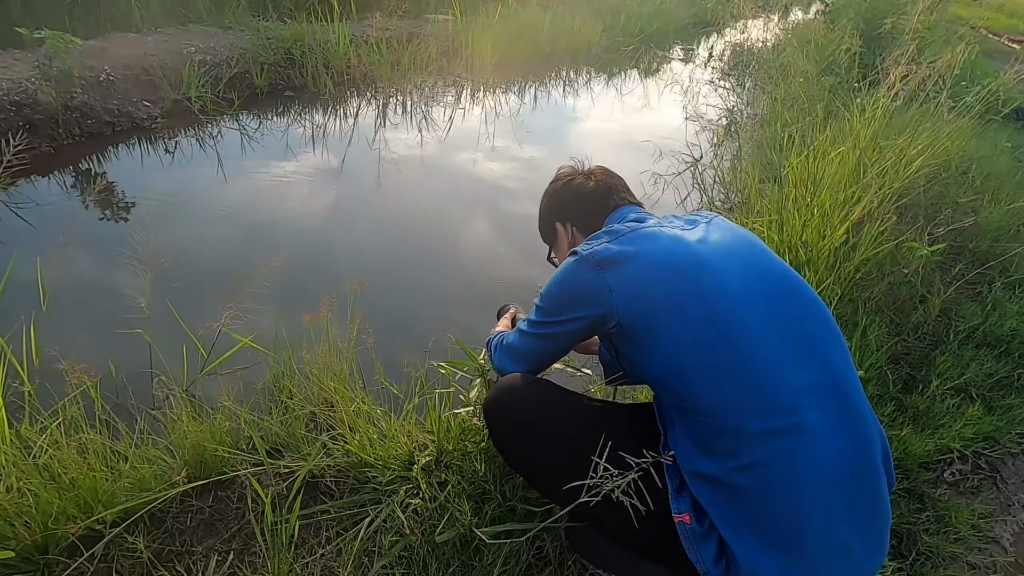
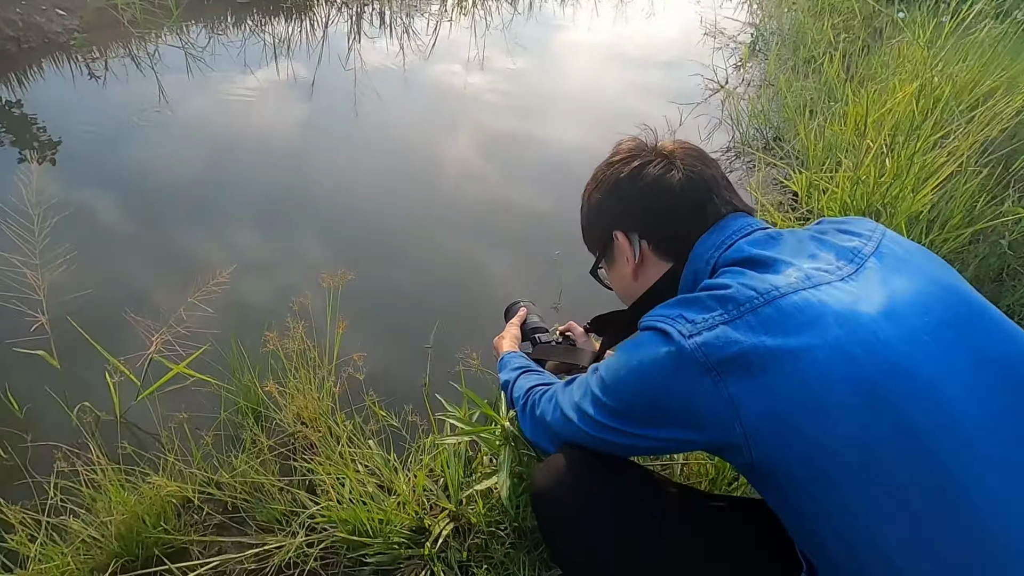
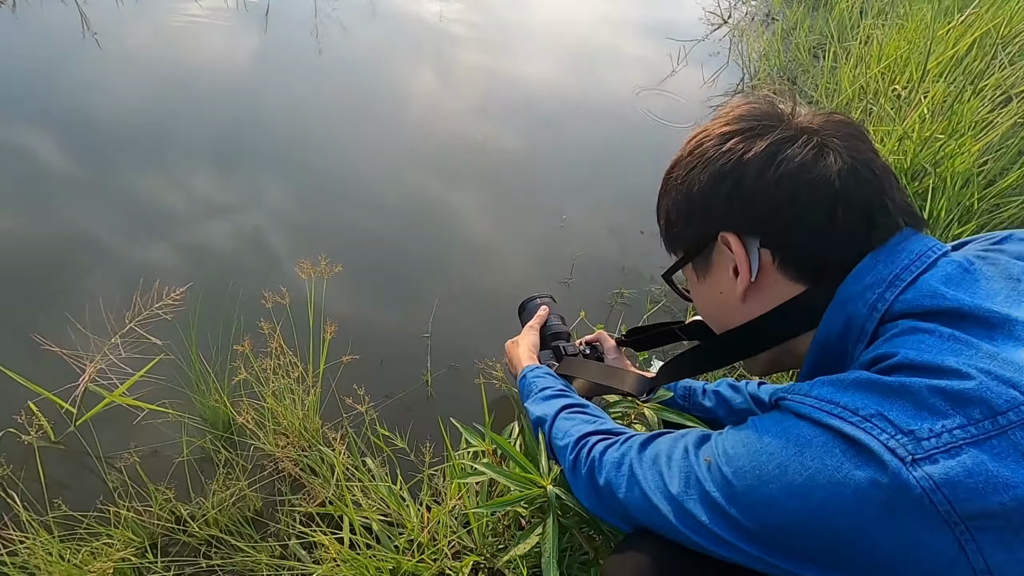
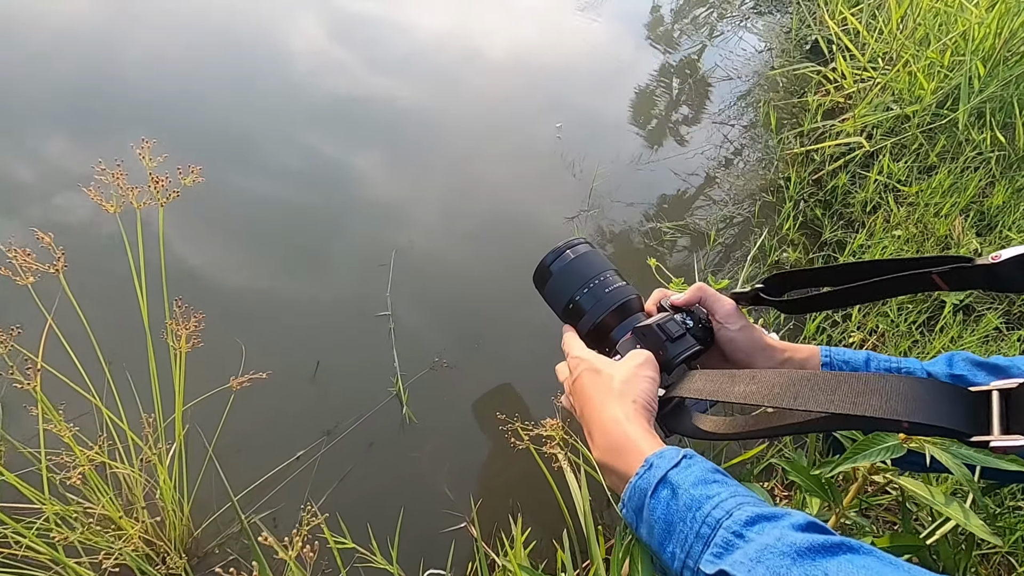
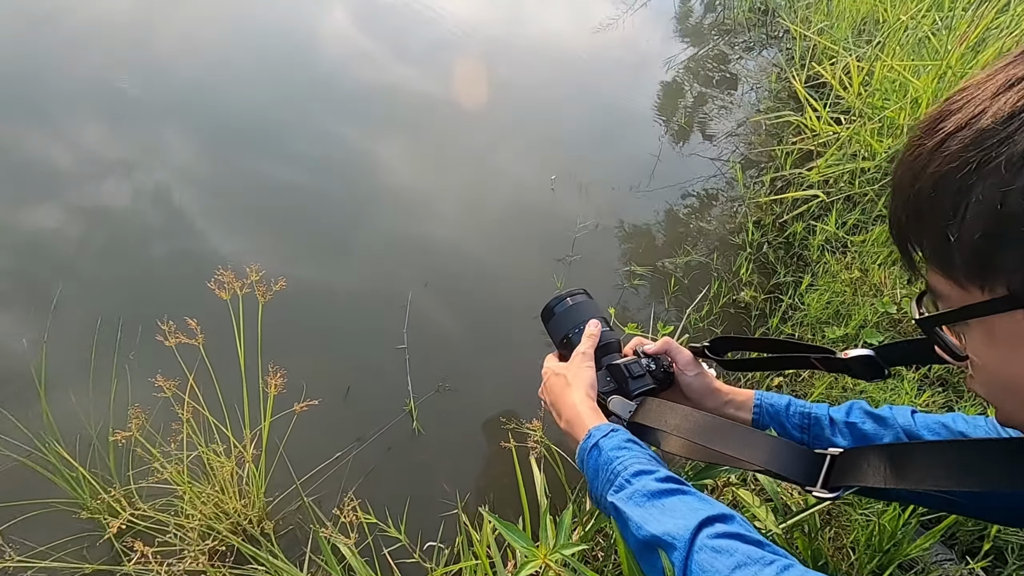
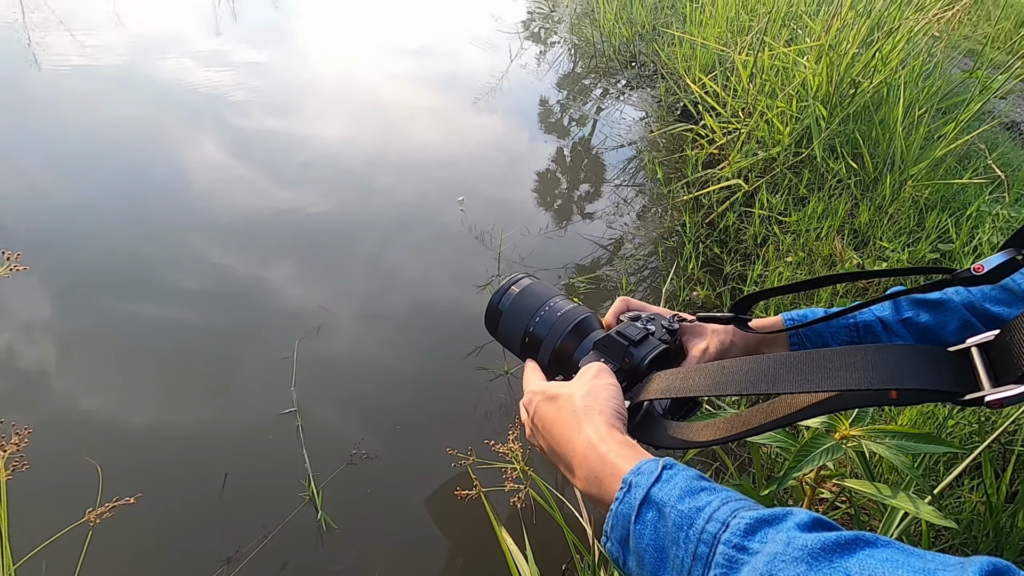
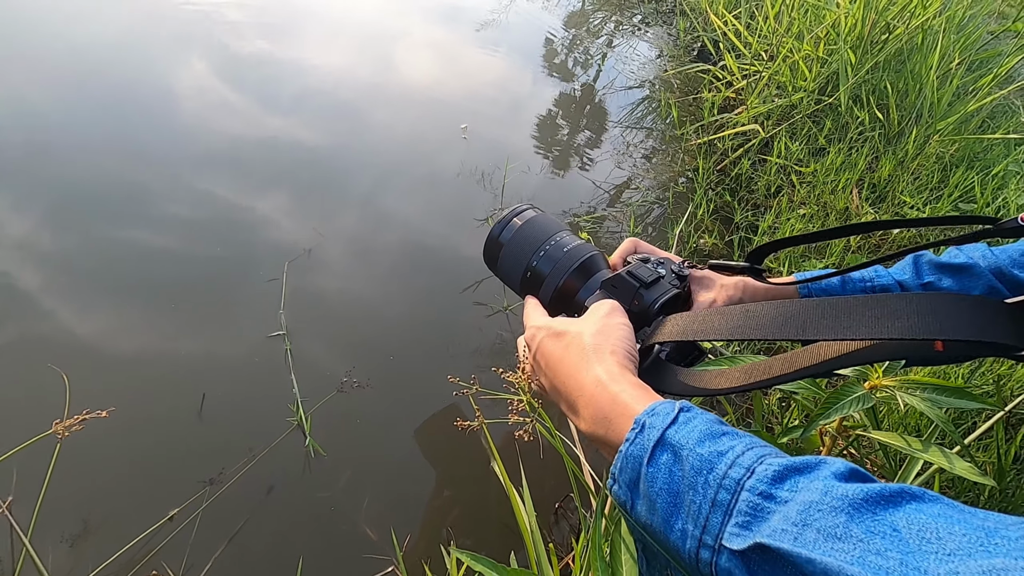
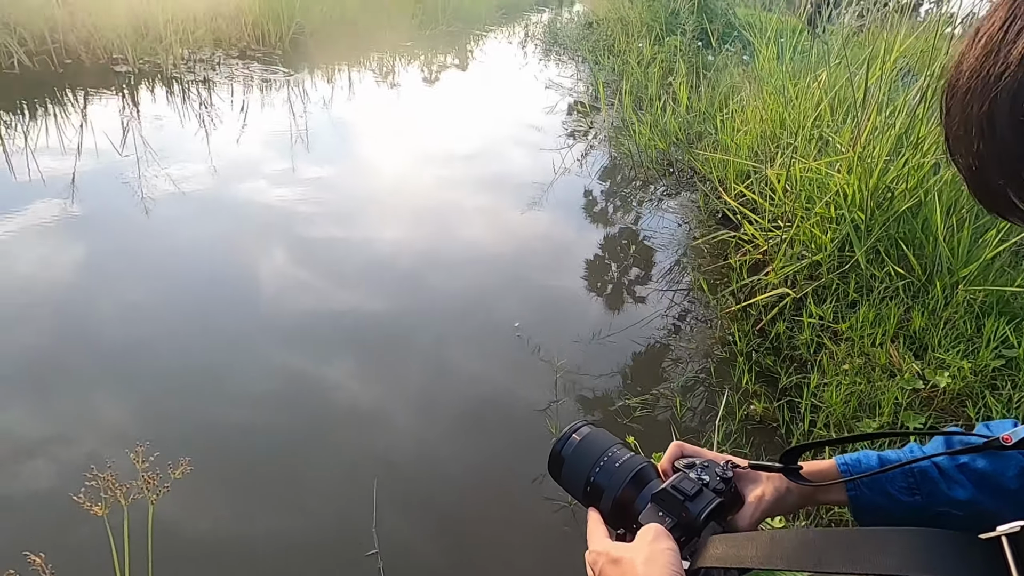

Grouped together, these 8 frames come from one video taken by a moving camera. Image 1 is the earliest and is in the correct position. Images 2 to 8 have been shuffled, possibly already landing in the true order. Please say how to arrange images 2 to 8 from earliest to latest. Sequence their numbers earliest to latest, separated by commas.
2, 3, 5, 4, 7, 6, 8
